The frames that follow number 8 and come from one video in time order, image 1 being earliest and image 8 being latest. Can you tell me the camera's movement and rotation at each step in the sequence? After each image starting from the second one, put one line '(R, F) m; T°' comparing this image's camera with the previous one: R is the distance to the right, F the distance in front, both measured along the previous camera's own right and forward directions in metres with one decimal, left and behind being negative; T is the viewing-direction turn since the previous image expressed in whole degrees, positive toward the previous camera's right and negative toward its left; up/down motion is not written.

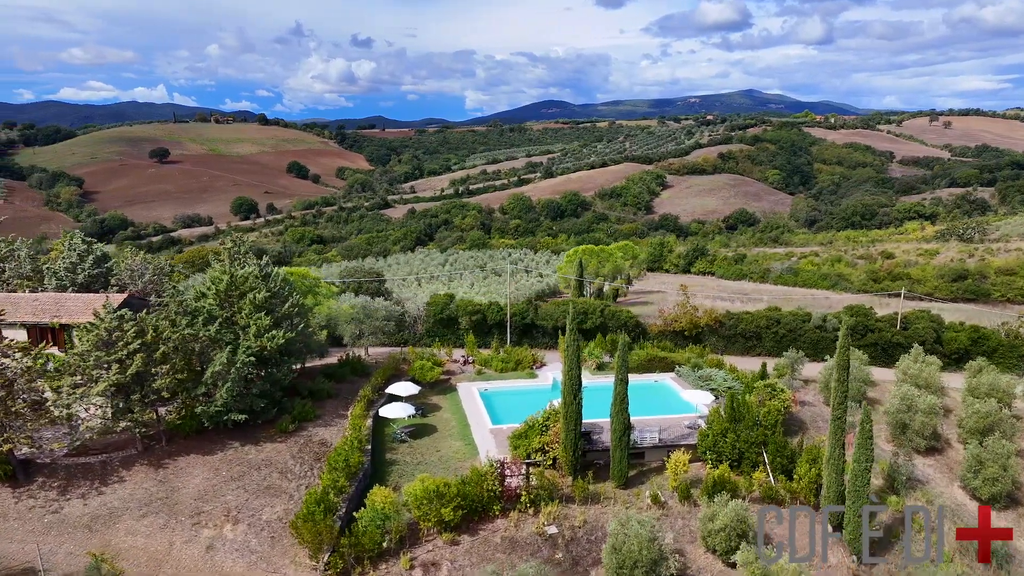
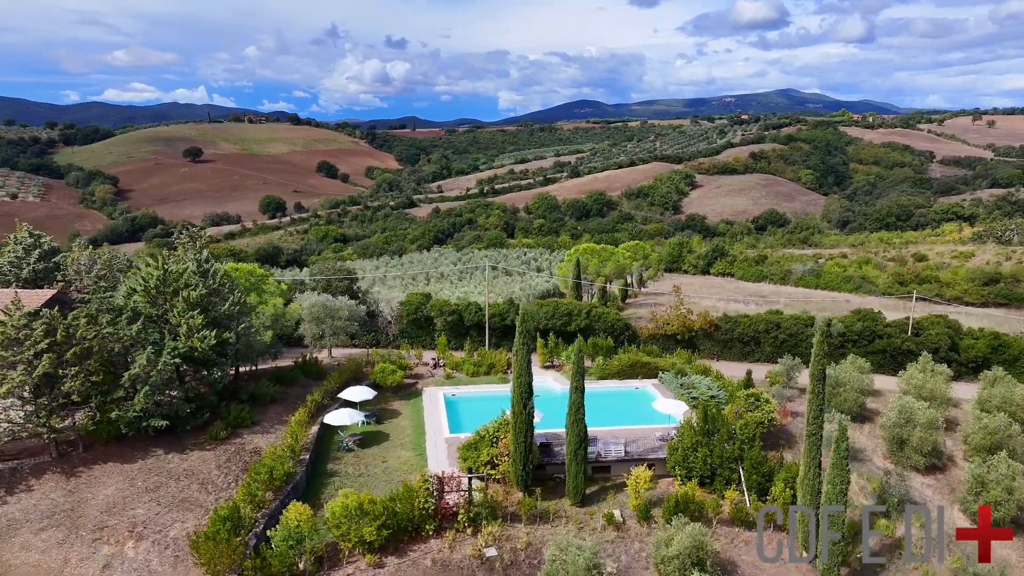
(+1.9, +1.4) m; -2°
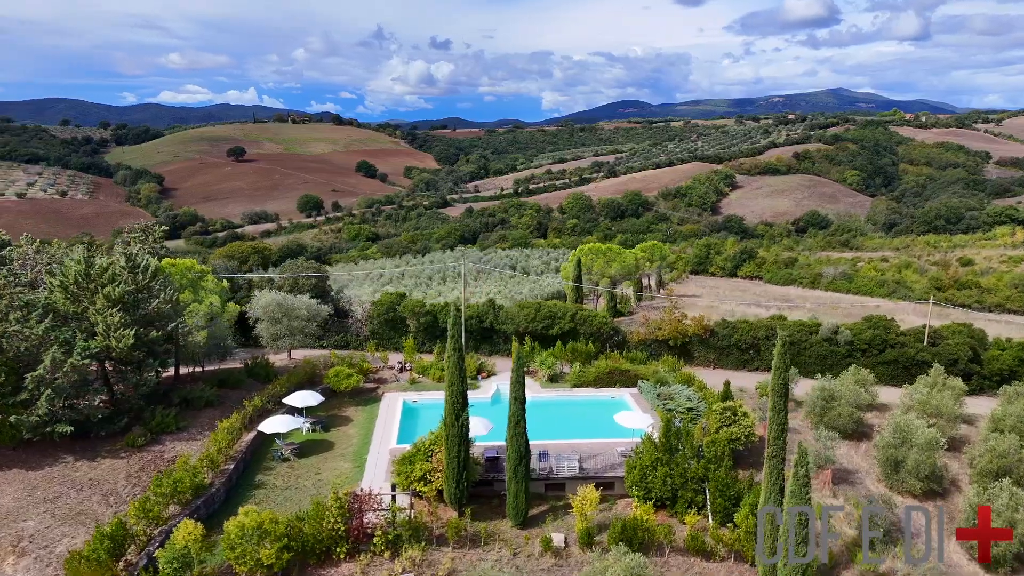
(+2.1, +1.4) m; -3°
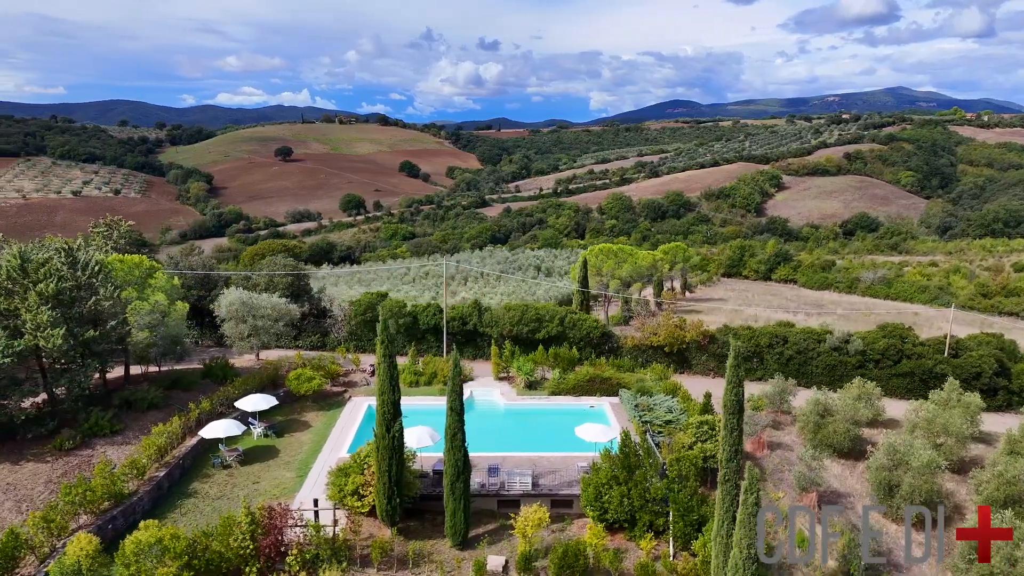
(+2.0, +1.2) m; -3°
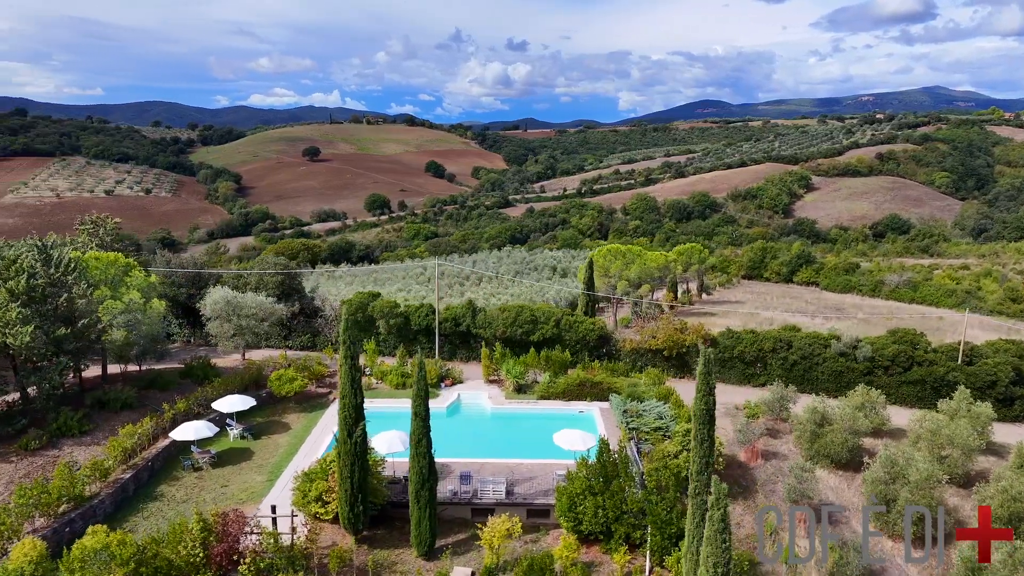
(+1.1, +0.6) m; -2°
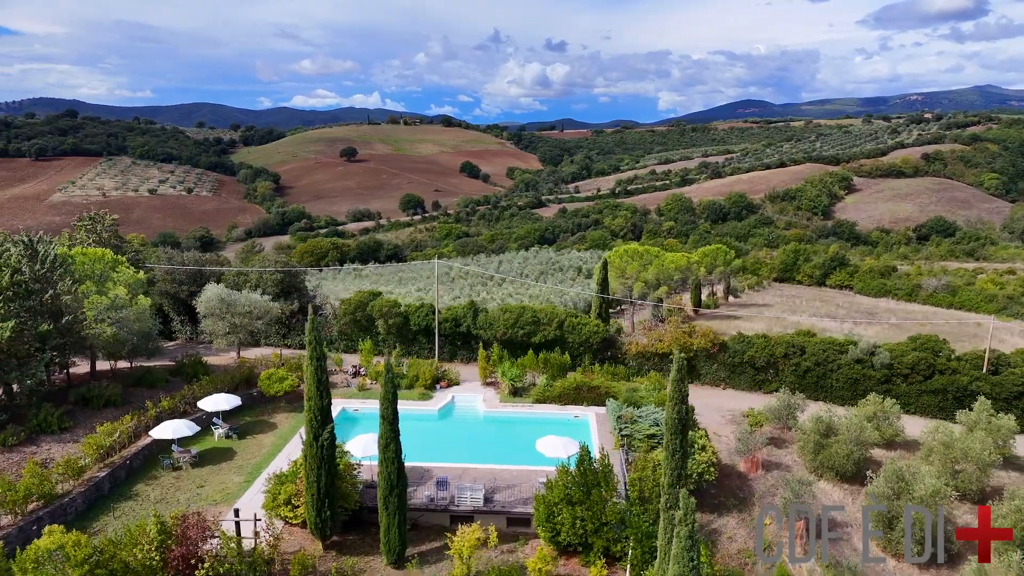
(+1.1, +0.5) m; -3°
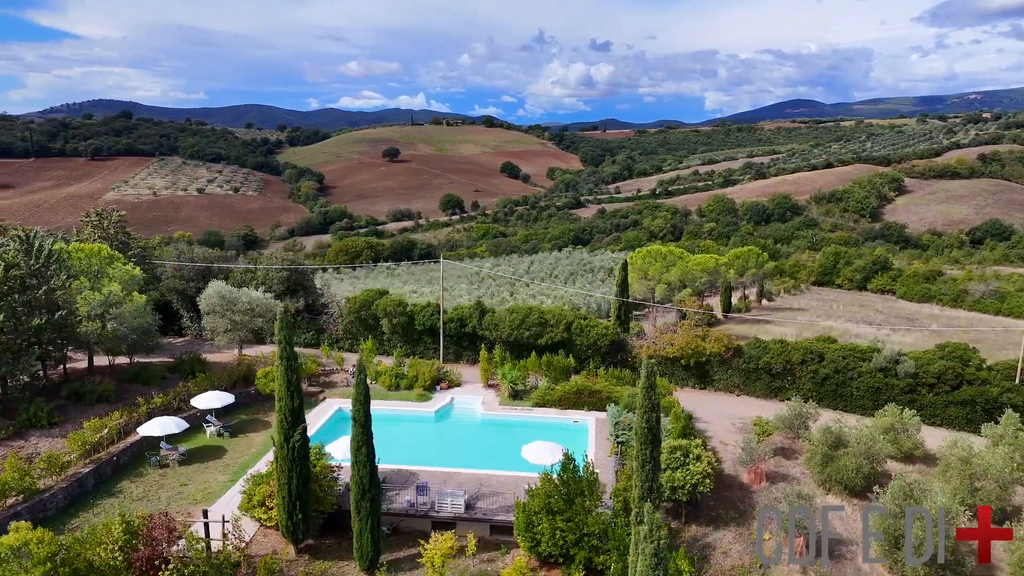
(+1.1, +0.5) m; -3°
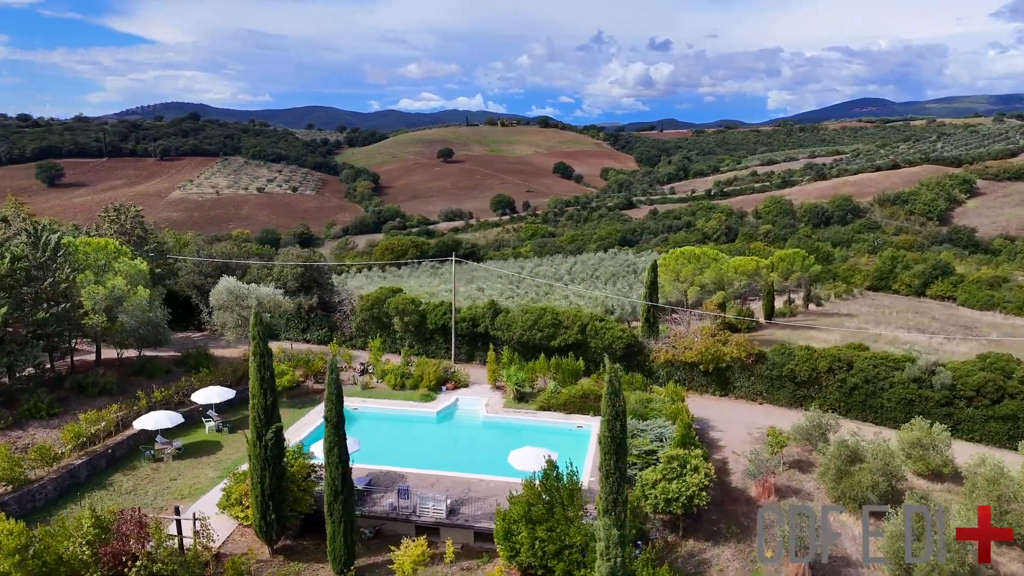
(+1.3, +0.5) m; -4°
